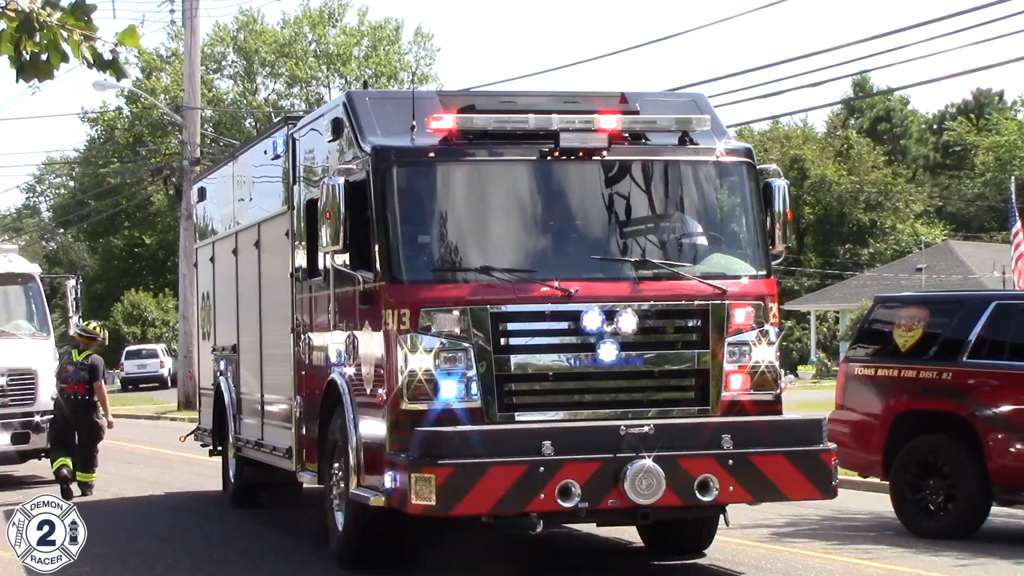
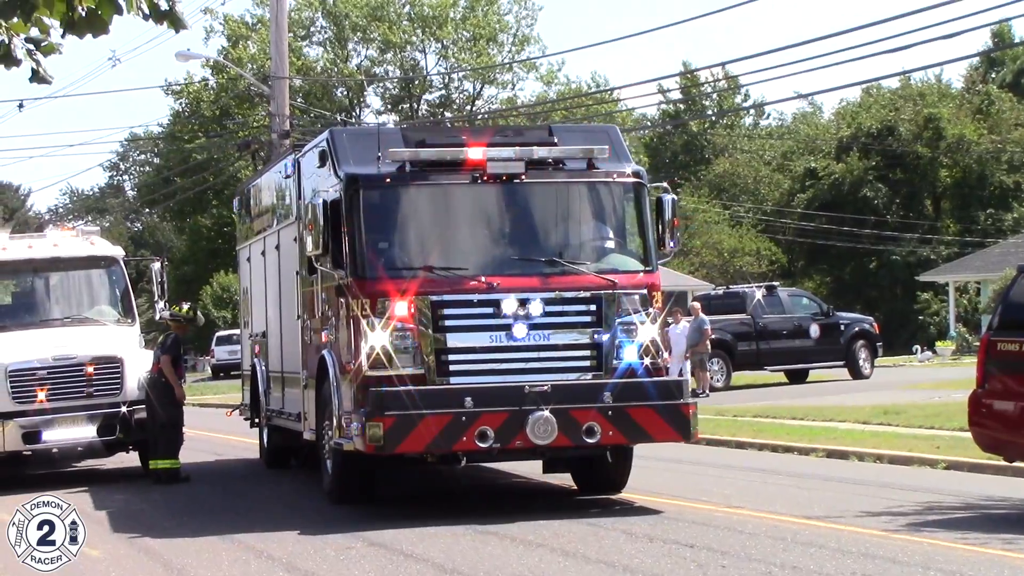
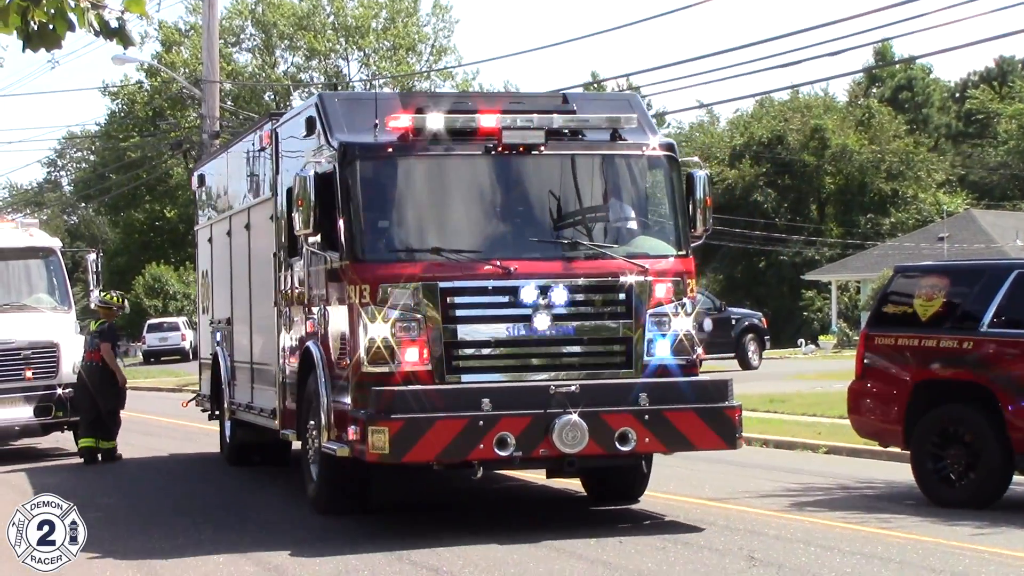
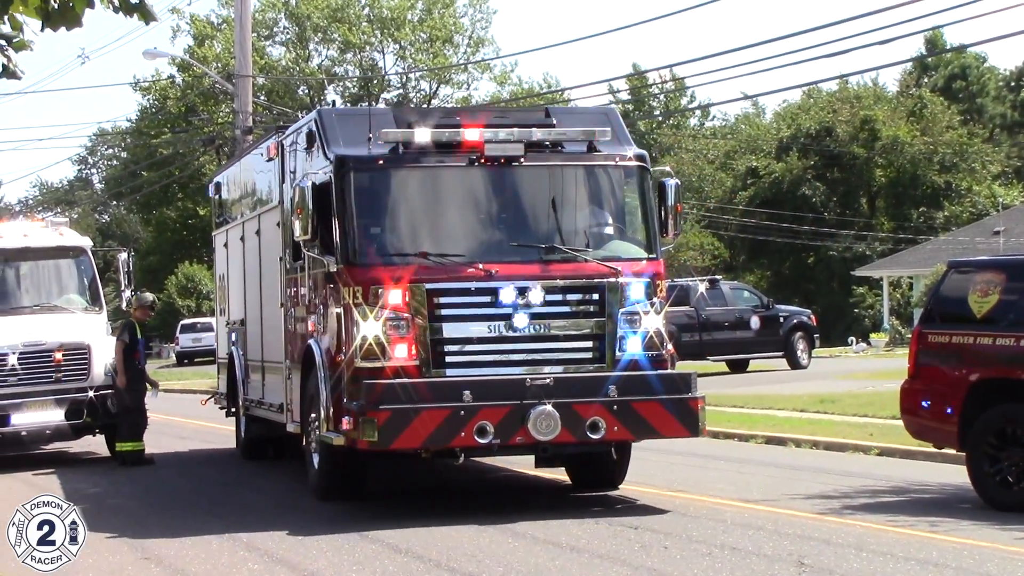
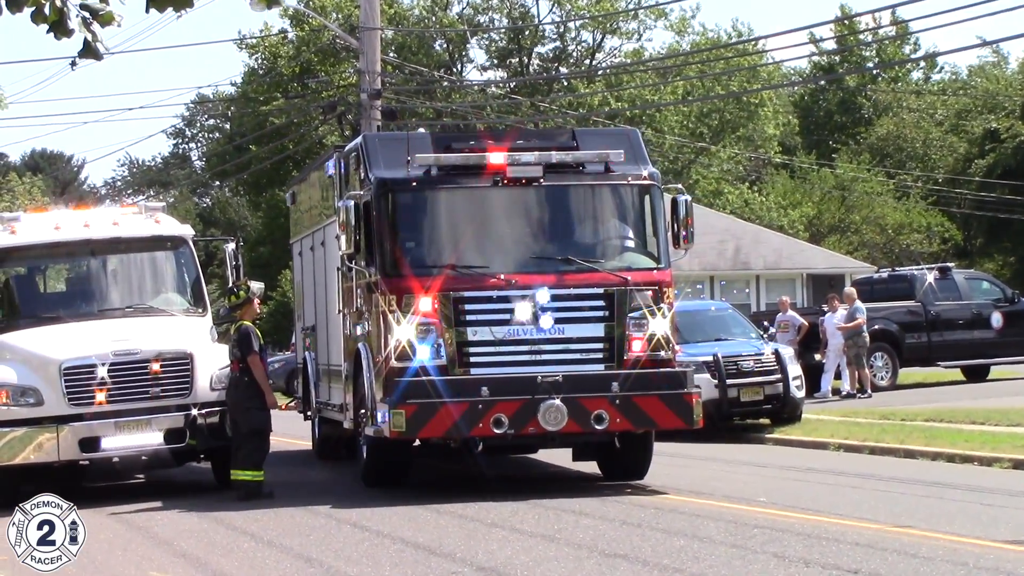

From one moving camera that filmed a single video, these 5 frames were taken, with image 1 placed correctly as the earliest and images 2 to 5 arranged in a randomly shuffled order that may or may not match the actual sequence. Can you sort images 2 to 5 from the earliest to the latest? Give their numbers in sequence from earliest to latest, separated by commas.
3, 4, 2, 5
